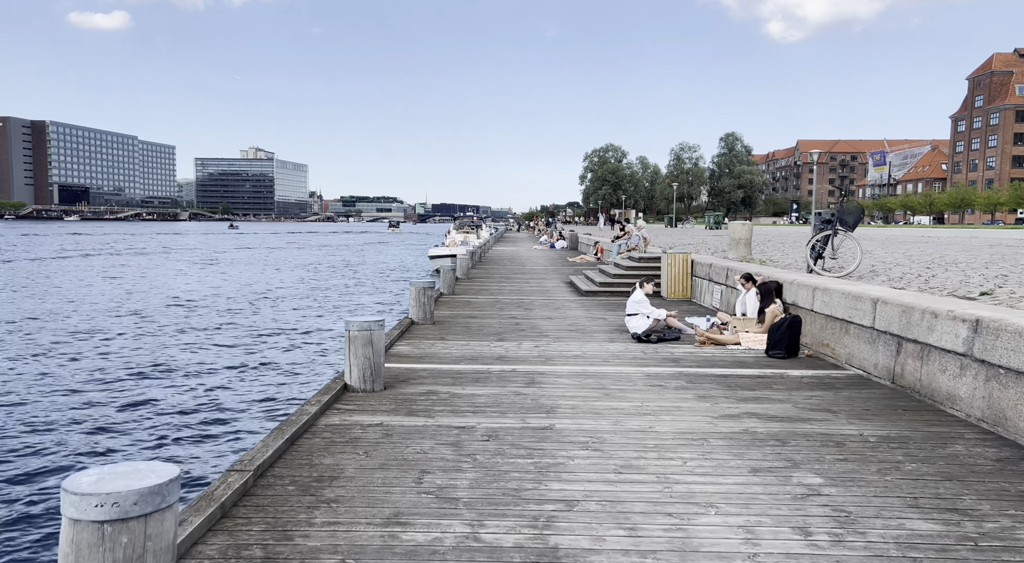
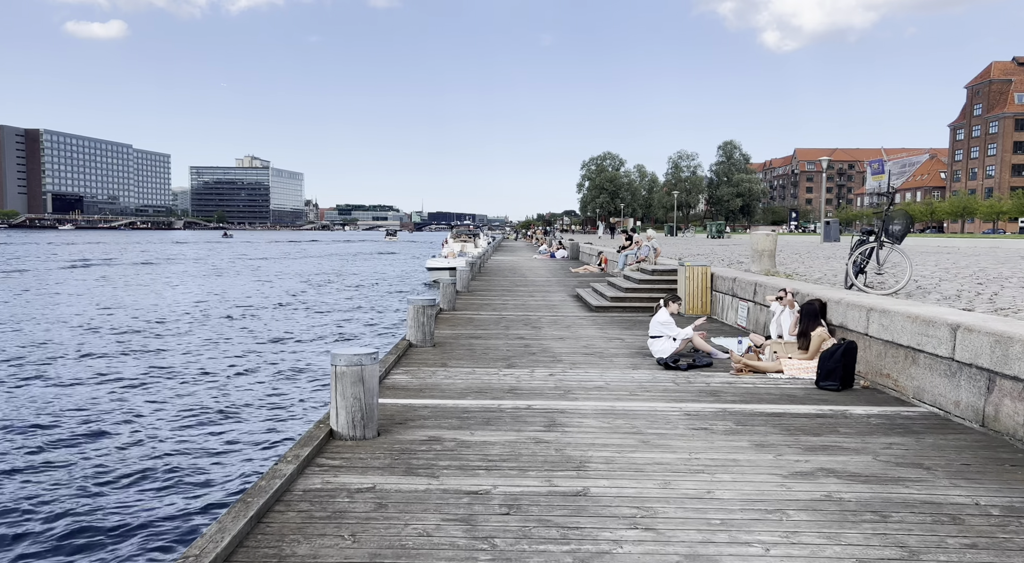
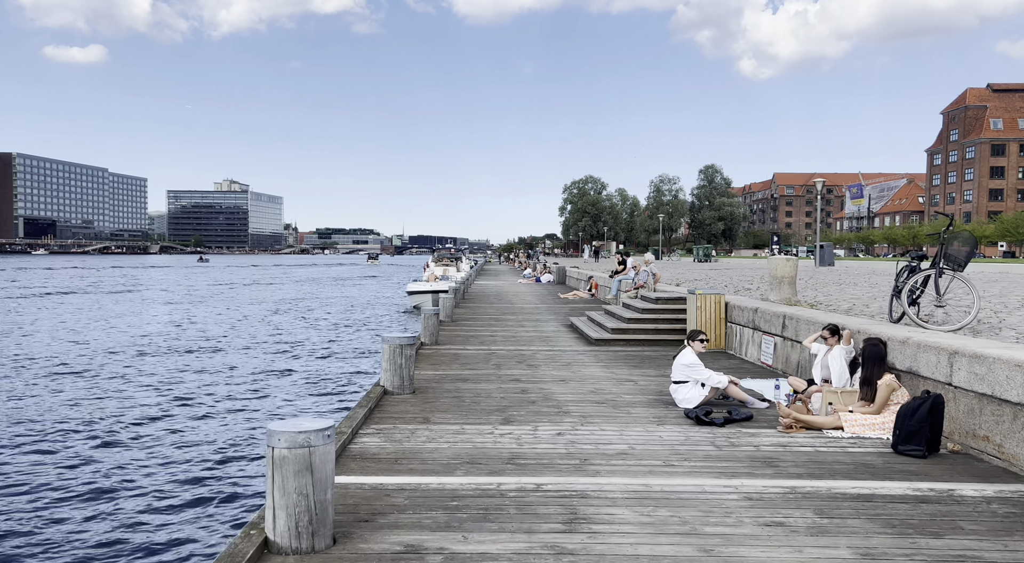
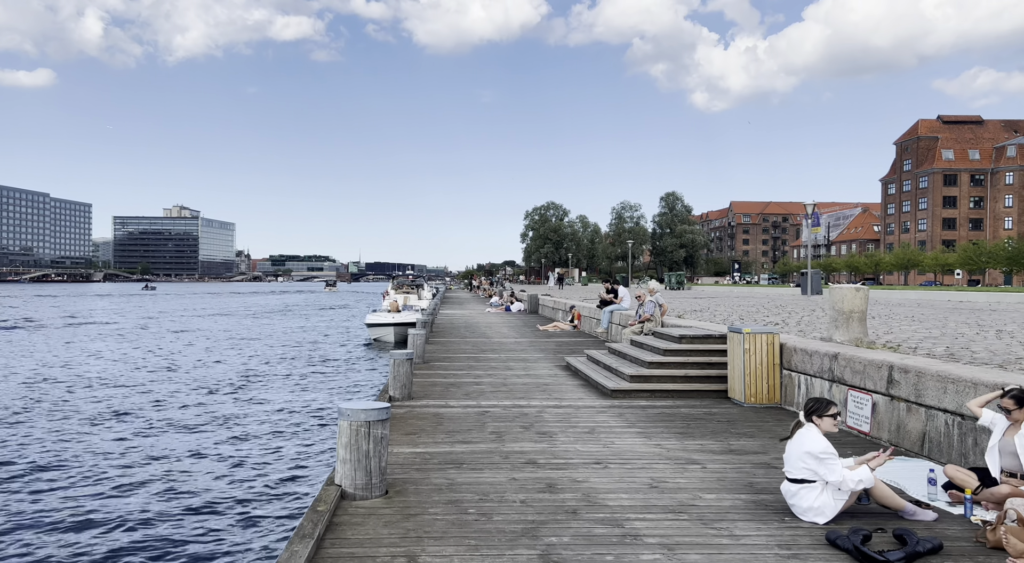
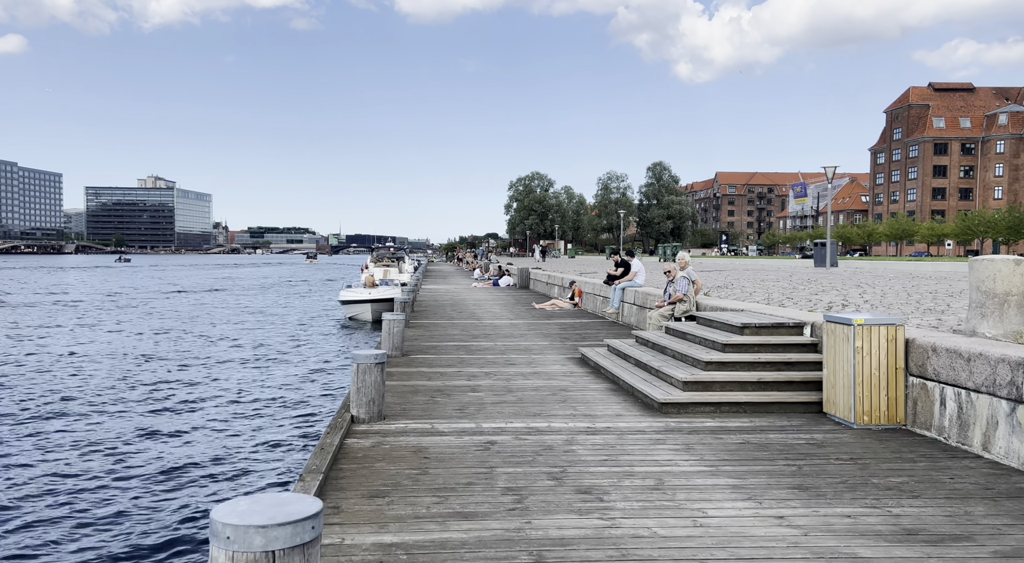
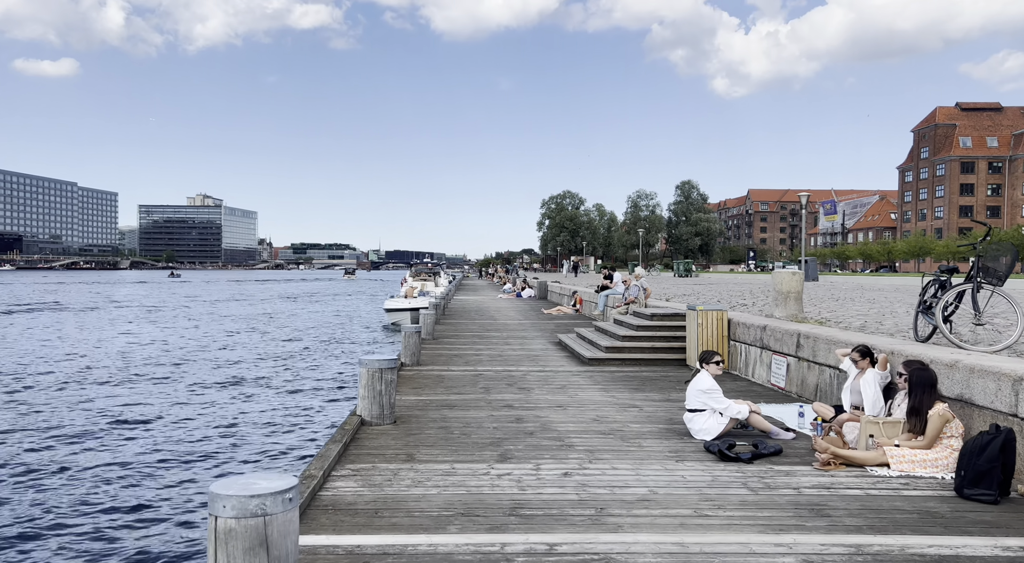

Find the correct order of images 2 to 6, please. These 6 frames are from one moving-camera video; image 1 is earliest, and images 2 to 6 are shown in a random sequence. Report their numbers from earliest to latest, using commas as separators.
2, 3, 6, 4, 5
